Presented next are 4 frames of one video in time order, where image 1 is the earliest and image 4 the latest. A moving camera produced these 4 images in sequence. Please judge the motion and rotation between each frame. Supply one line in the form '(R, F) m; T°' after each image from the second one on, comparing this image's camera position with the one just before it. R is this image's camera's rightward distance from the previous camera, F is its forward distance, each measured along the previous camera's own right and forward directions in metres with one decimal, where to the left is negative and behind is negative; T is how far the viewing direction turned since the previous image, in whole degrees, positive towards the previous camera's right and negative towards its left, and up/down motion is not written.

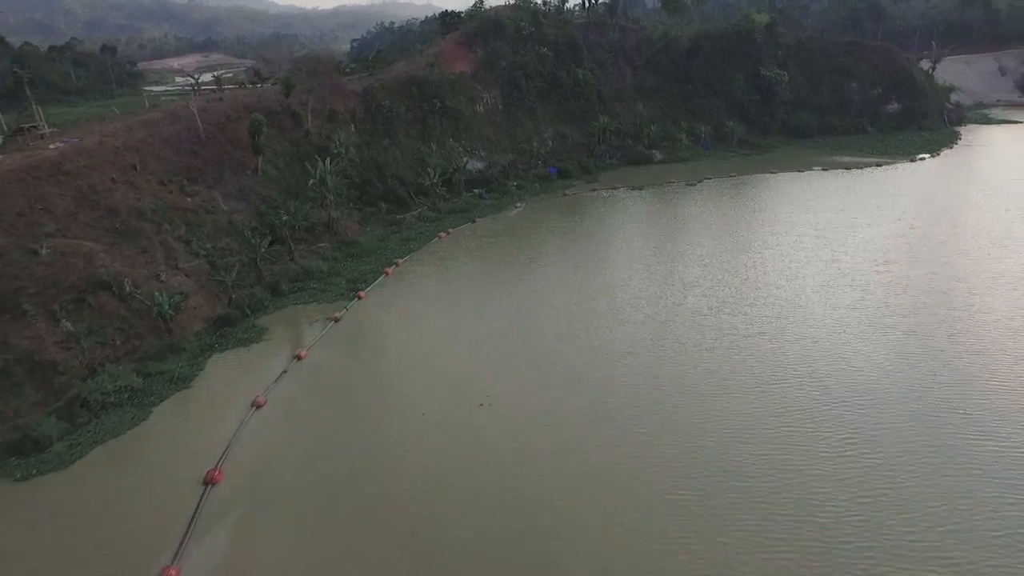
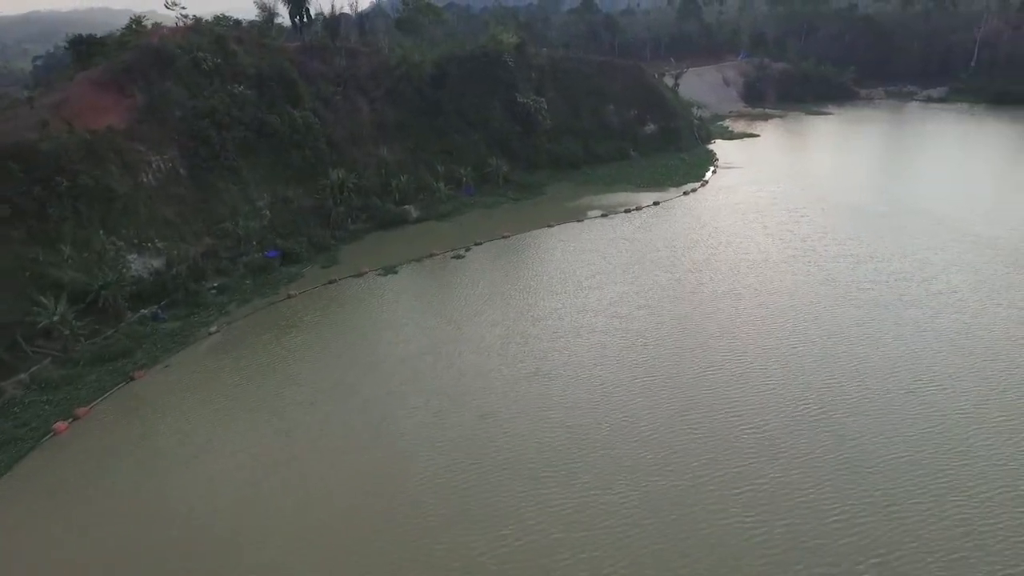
(+2.2, +5.8) m; +19°
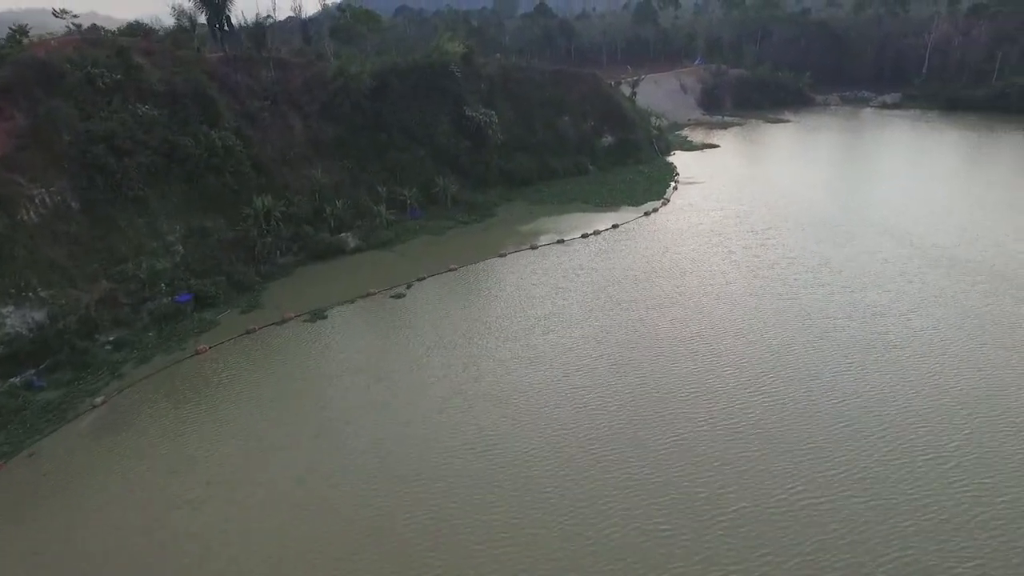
(+0.5, +1.9) m; +3°
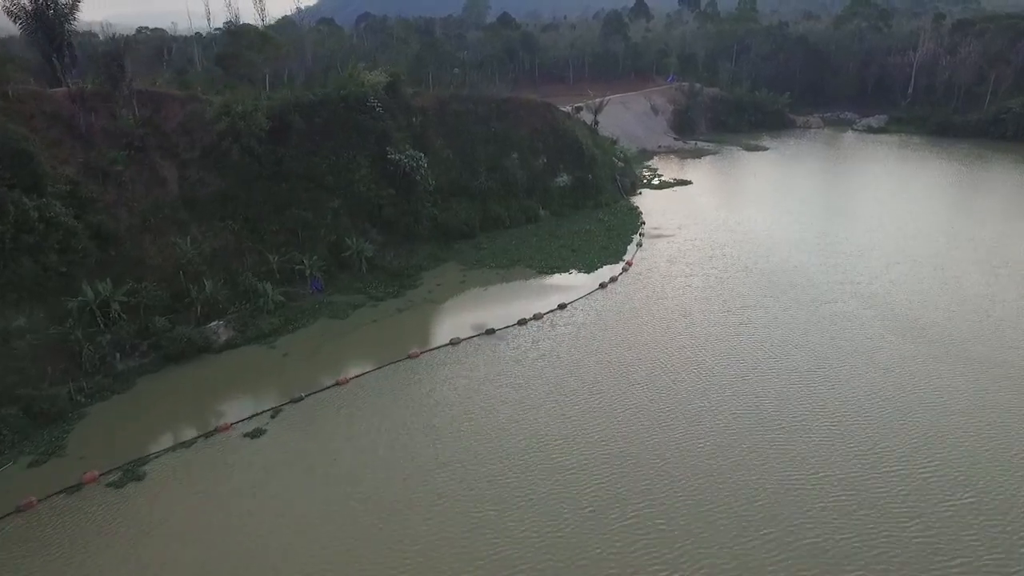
(+1.7, +4.4) m; +2°
